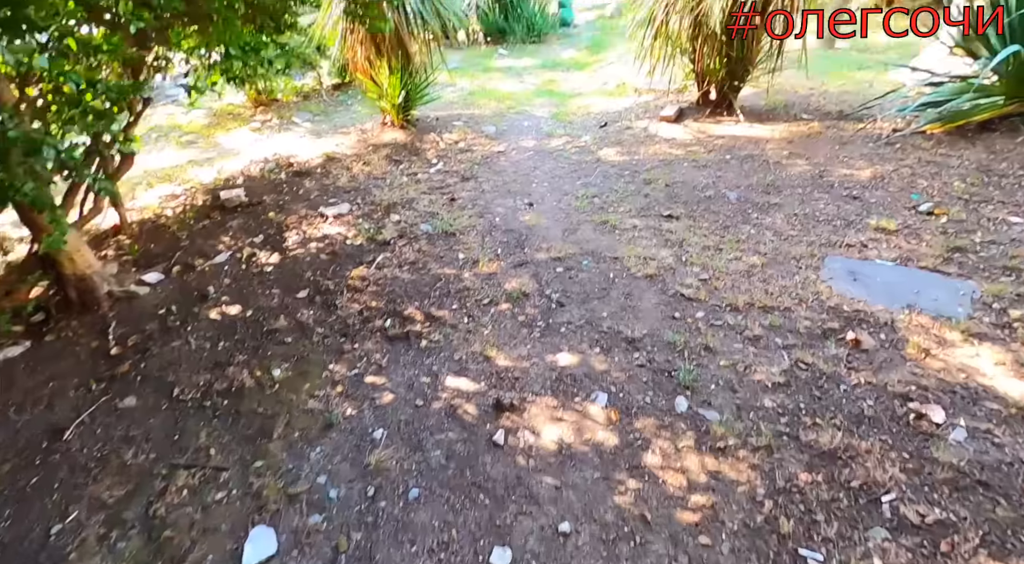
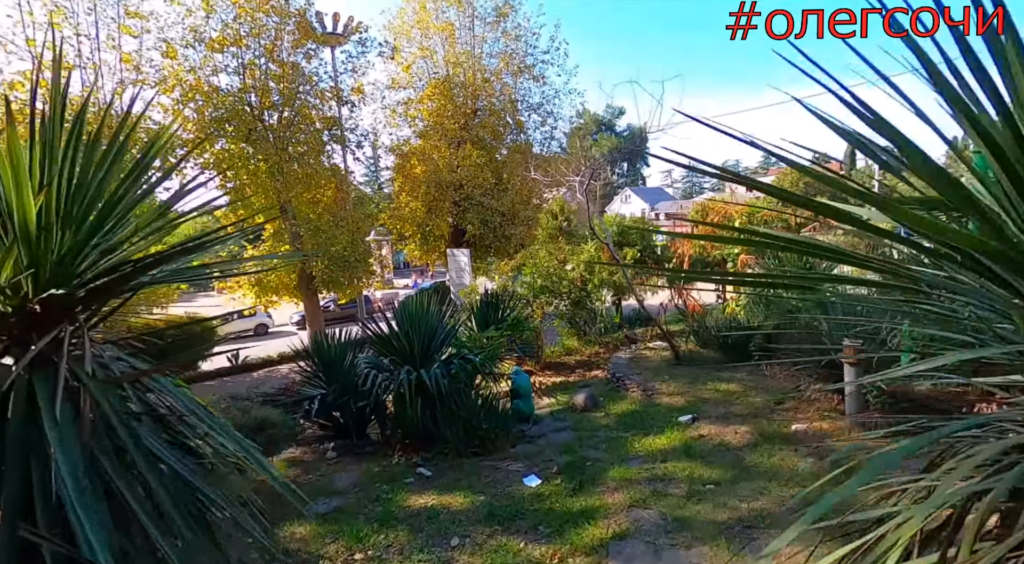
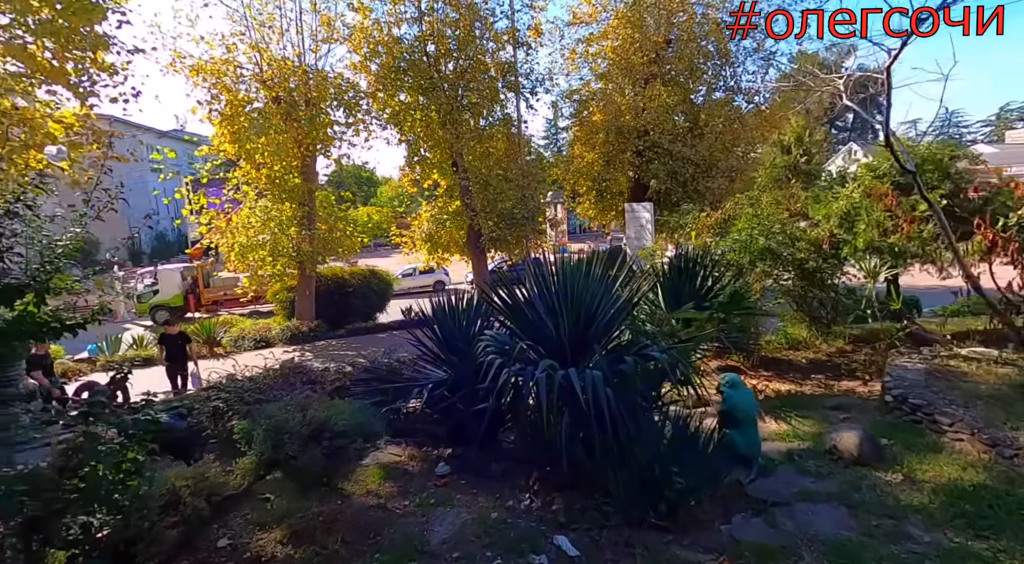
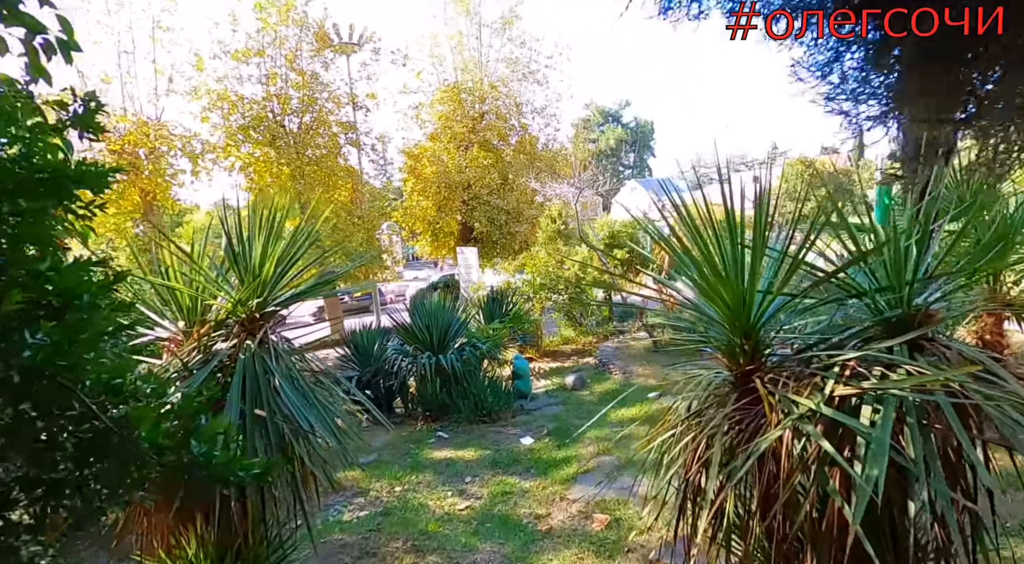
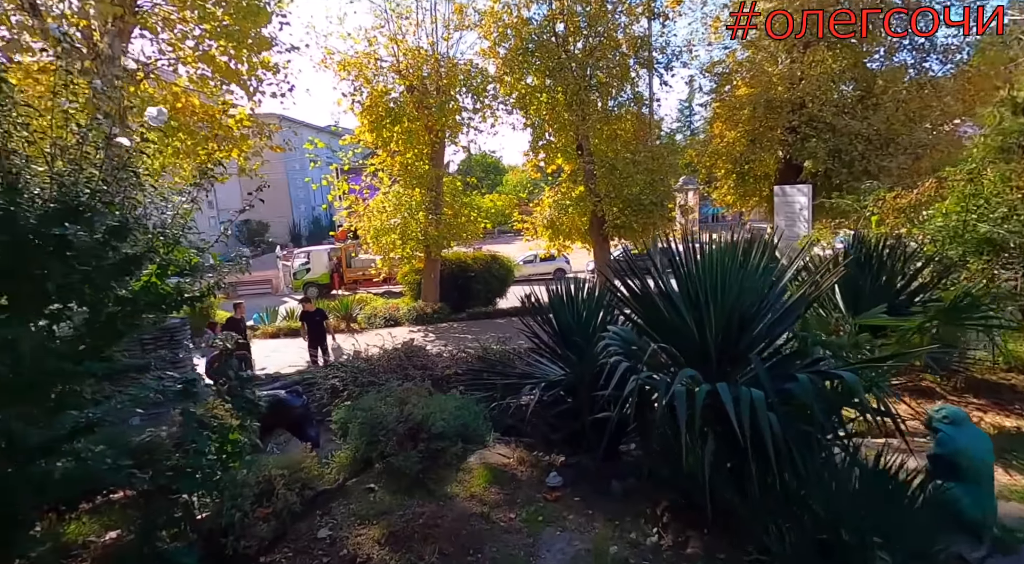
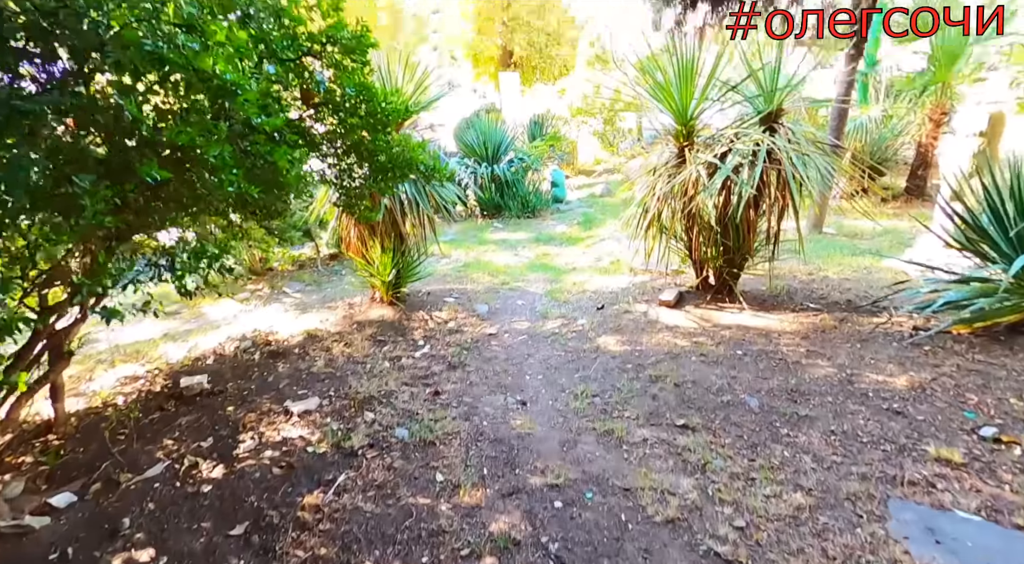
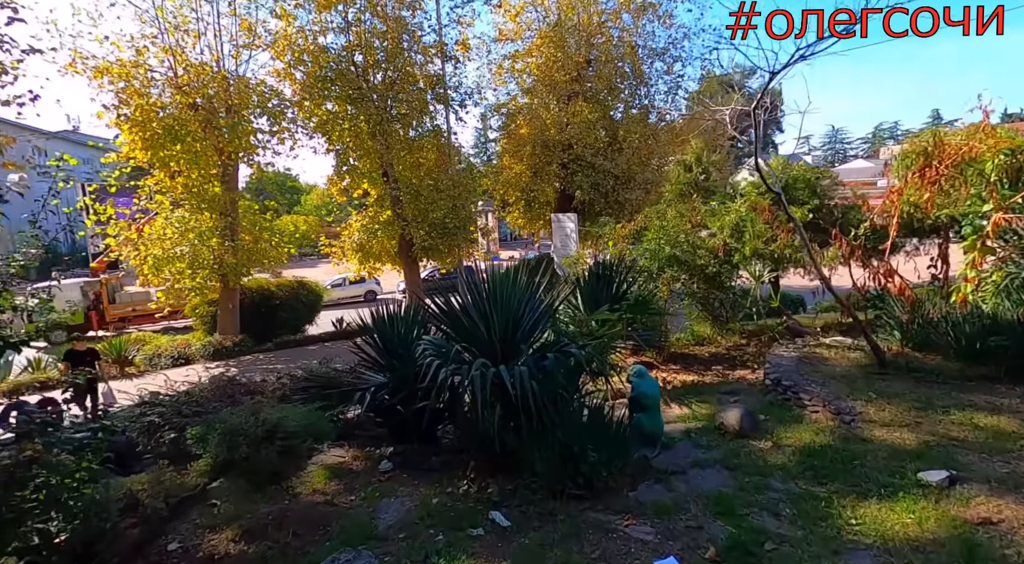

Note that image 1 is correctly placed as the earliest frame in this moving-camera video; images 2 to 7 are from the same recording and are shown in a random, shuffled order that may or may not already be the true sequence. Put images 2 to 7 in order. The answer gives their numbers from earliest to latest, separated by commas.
6, 4, 2, 7, 3, 5
